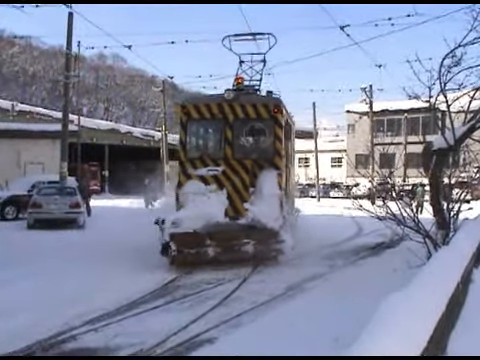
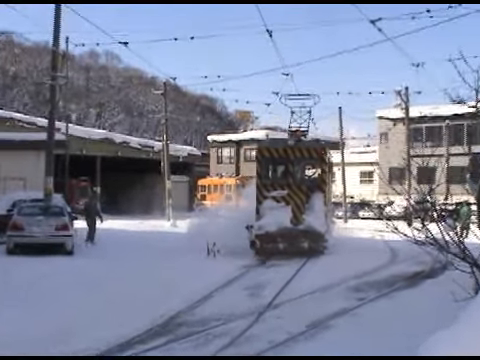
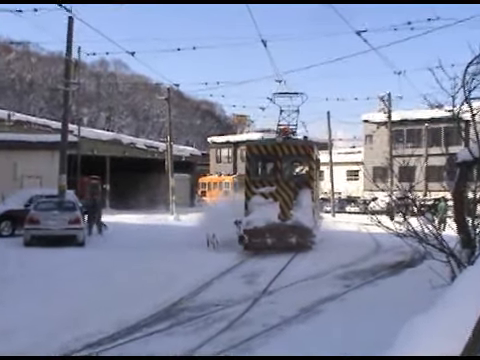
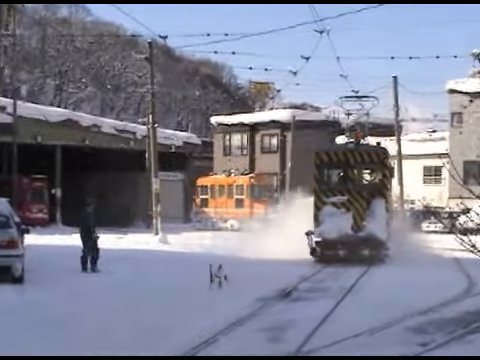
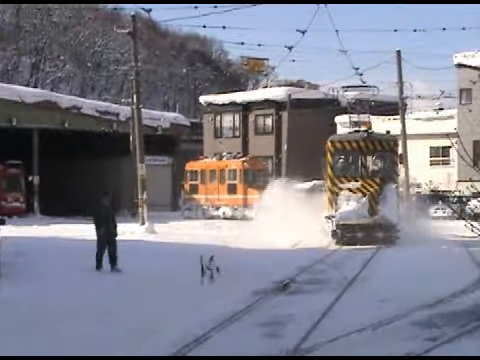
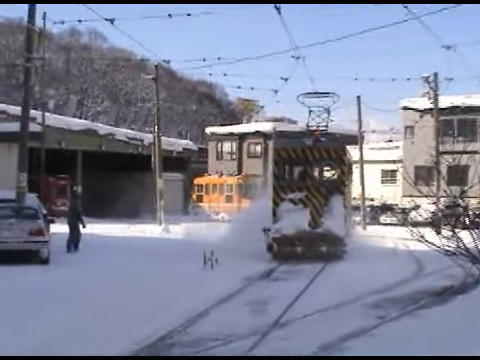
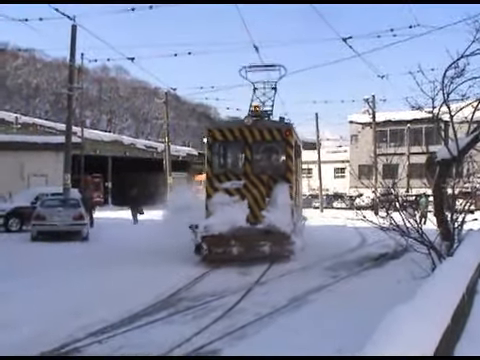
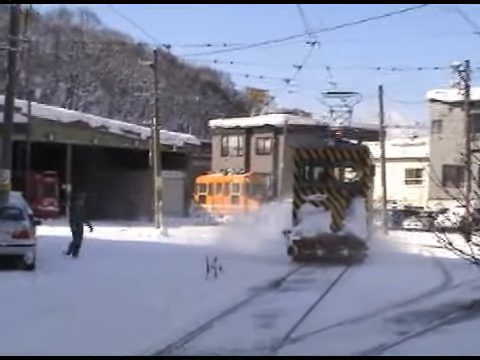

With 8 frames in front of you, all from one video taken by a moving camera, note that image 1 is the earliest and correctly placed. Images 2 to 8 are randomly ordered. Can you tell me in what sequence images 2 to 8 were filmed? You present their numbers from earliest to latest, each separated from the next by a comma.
7, 3, 2, 6, 8, 4, 5
